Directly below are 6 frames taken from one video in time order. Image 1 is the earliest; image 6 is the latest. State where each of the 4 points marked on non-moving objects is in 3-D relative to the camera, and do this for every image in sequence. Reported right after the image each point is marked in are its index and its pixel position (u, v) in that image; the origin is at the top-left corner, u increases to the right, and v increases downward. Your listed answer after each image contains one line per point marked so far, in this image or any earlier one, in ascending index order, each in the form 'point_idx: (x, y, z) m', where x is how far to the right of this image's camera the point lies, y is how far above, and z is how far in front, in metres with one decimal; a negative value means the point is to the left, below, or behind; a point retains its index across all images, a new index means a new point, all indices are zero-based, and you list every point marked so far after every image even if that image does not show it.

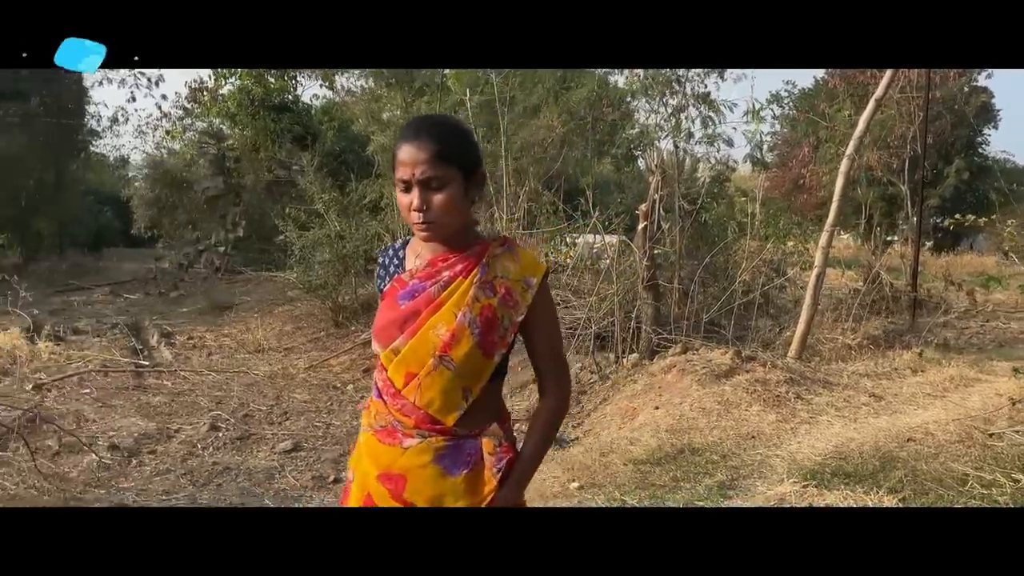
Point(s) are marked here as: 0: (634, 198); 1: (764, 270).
0: (+0.9, +0.7, +5.5) m
1: (+1.9, +0.1, +5.6) m
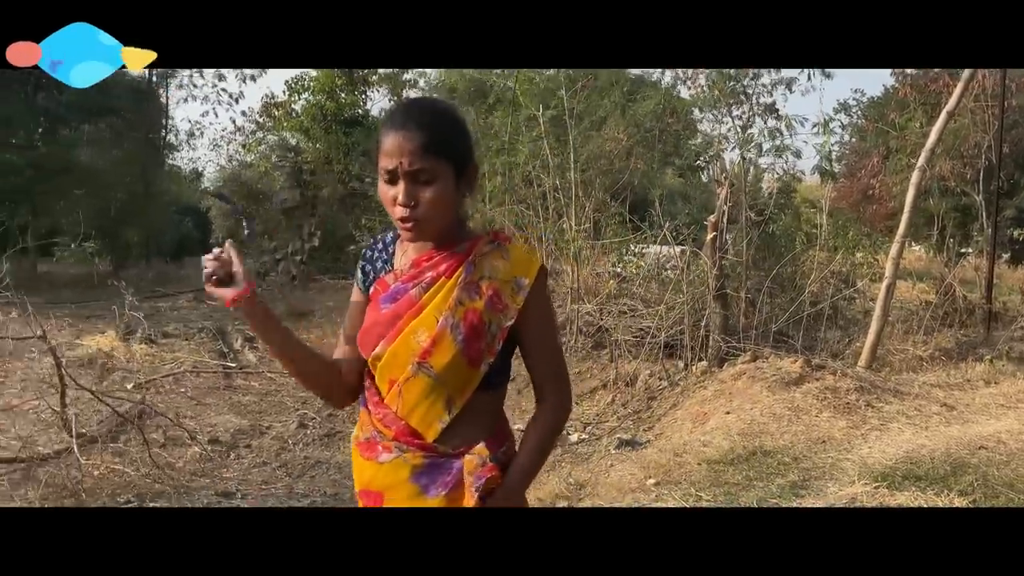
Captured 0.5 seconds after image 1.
0: (+1.4, +0.6, +5.6) m
1: (+2.4, +0.1, +5.6) m
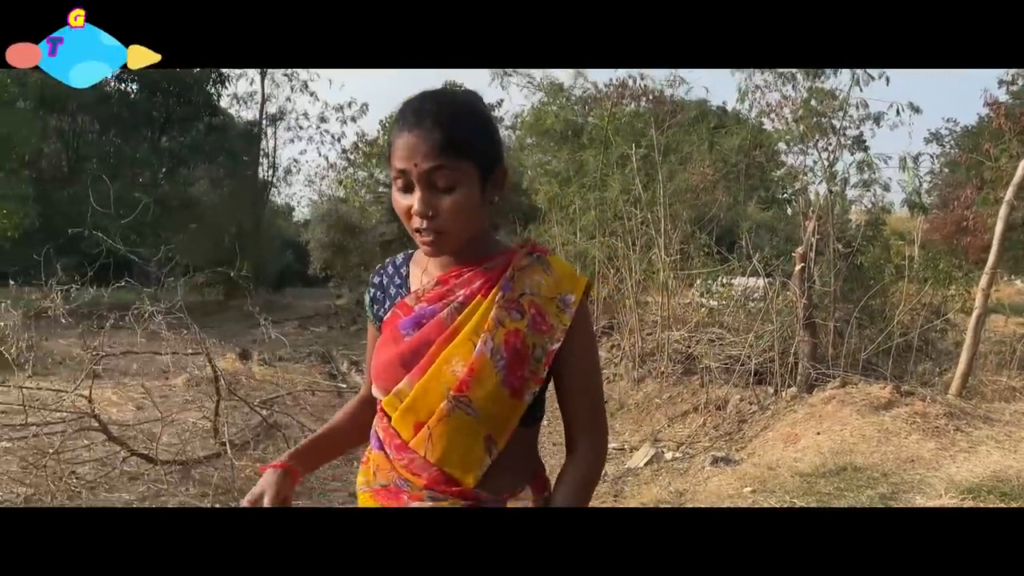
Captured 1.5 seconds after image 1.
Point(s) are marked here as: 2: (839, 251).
0: (+2.1, +0.4, +5.7) m
1: (+3.1, -0.2, +5.6) m
2: (+2.5, +0.3, +5.5) m
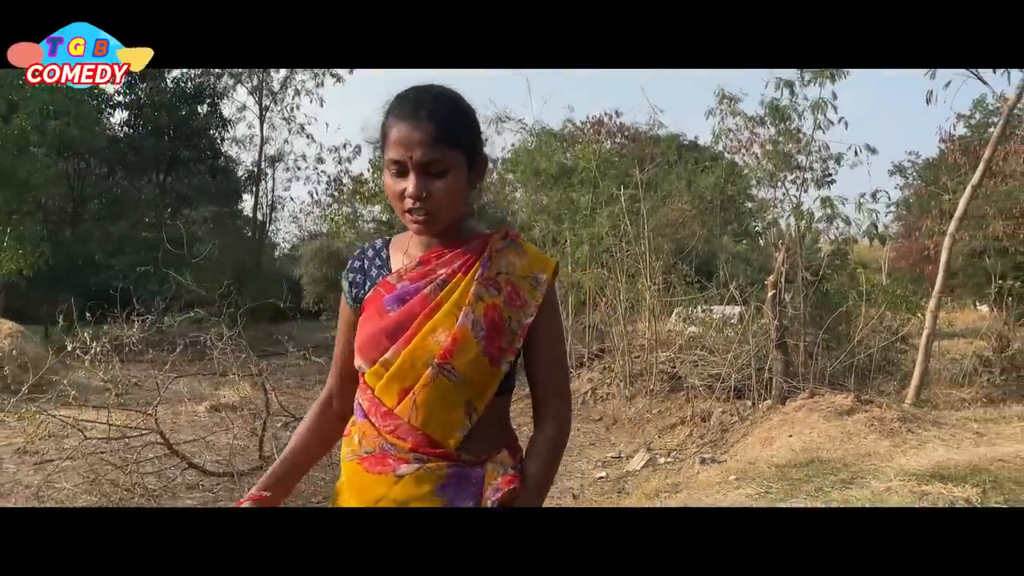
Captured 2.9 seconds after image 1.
0: (+2.1, +0.2, +6.3) m
1: (+3.1, -0.4, +6.2) m
2: (+2.4, +0.1, +6.0) m
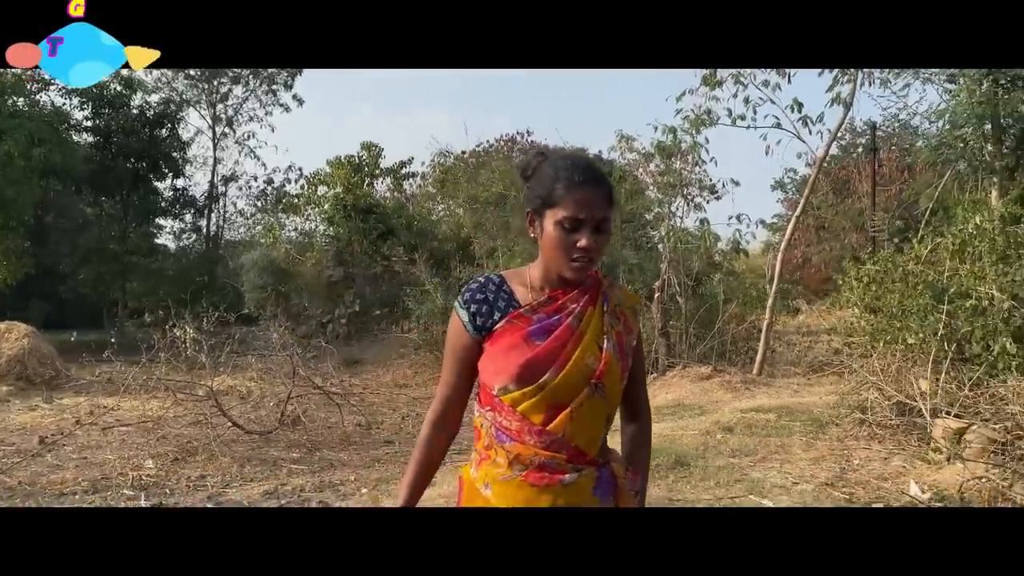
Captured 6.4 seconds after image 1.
0: (+1.5, +0.1, +7.9) m
1: (+2.5, -0.4, +7.9) m
2: (+1.9, 0.0, +7.7) m
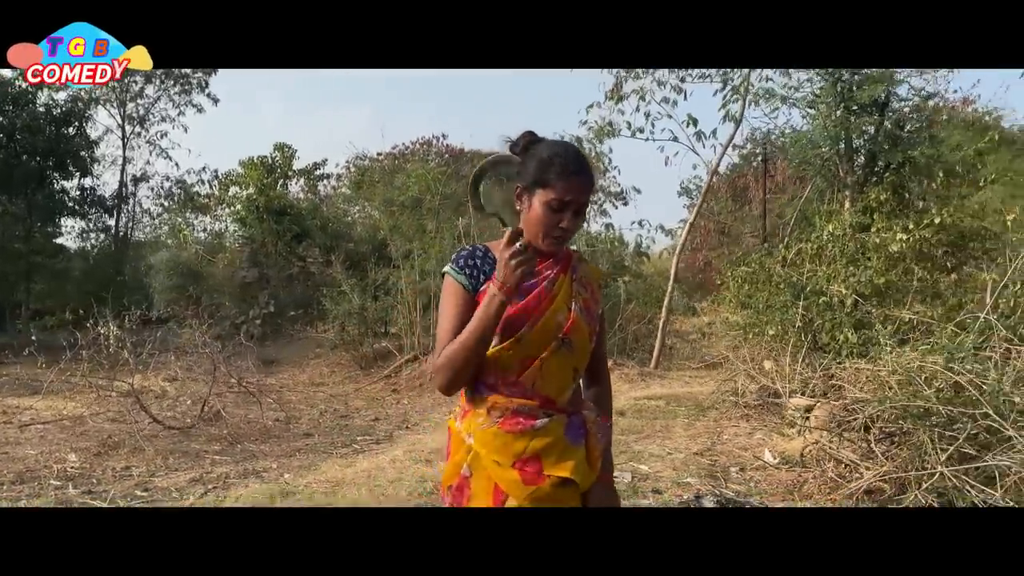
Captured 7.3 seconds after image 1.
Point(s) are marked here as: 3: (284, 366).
0: (+0.5, +0.1, +8.4) m
1: (+1.5, -0.4, +8.5) m
2: (+0.9, 0.0, +8.3) m
3: (-2.5, -0.9, +8.2) m
